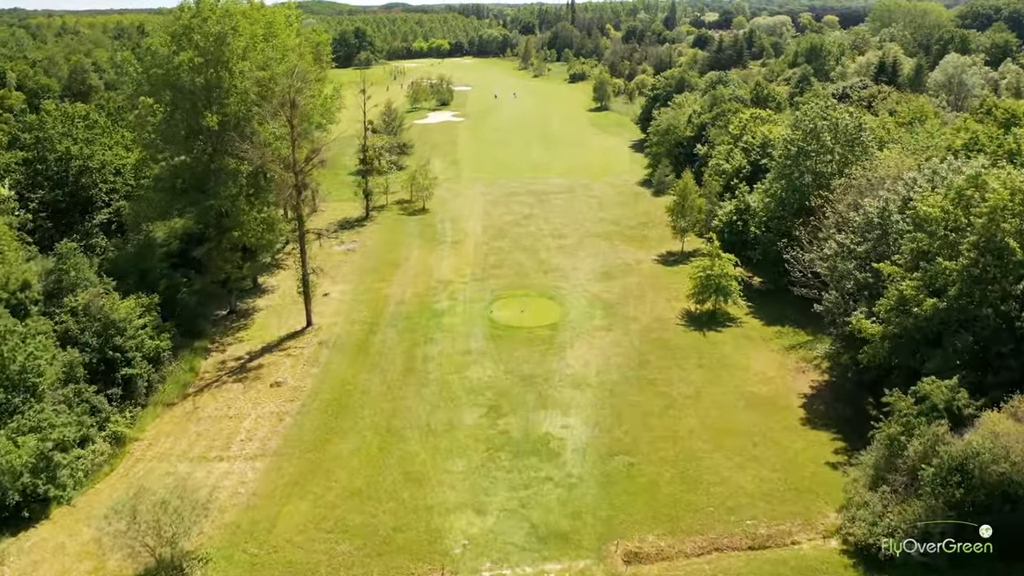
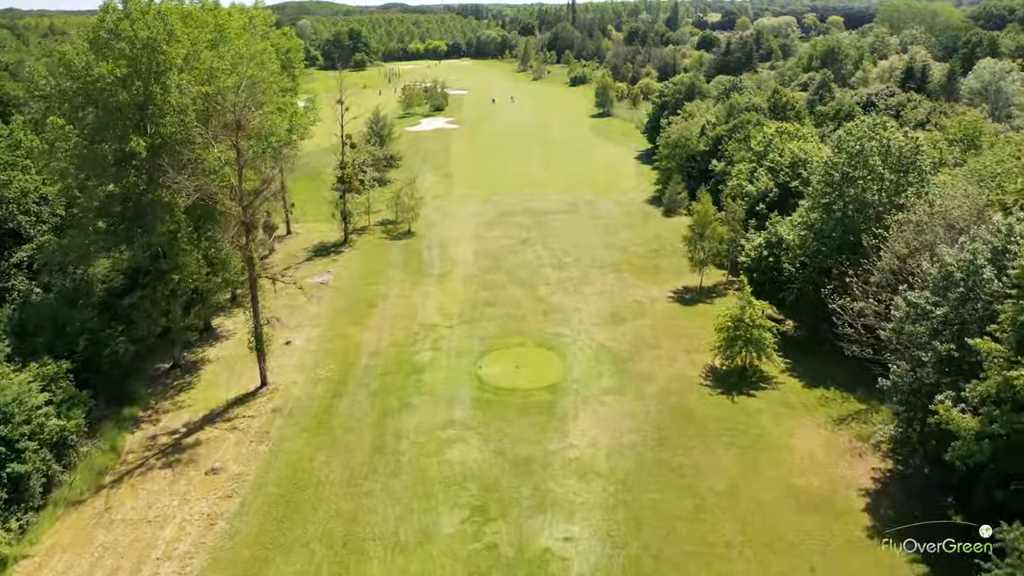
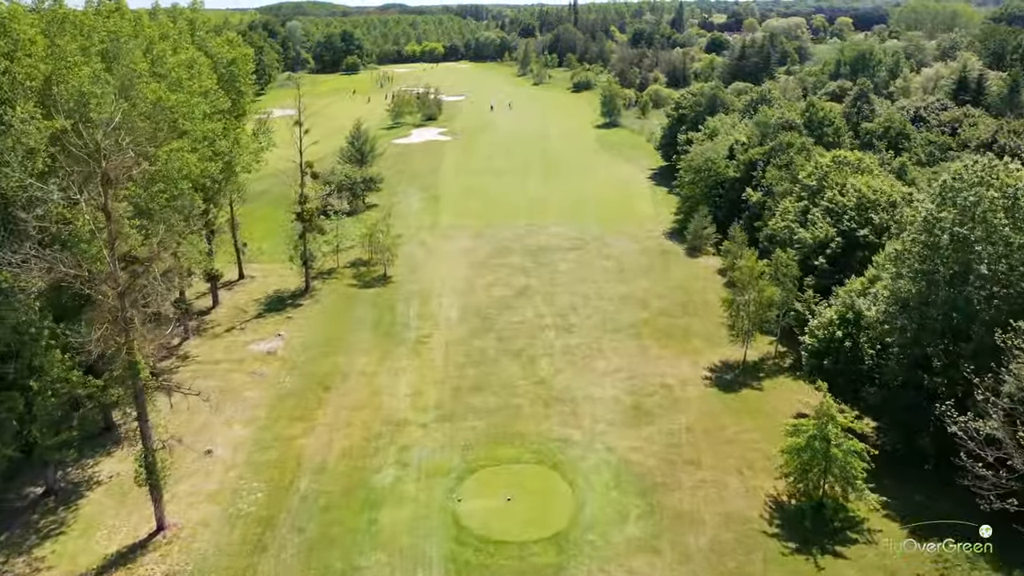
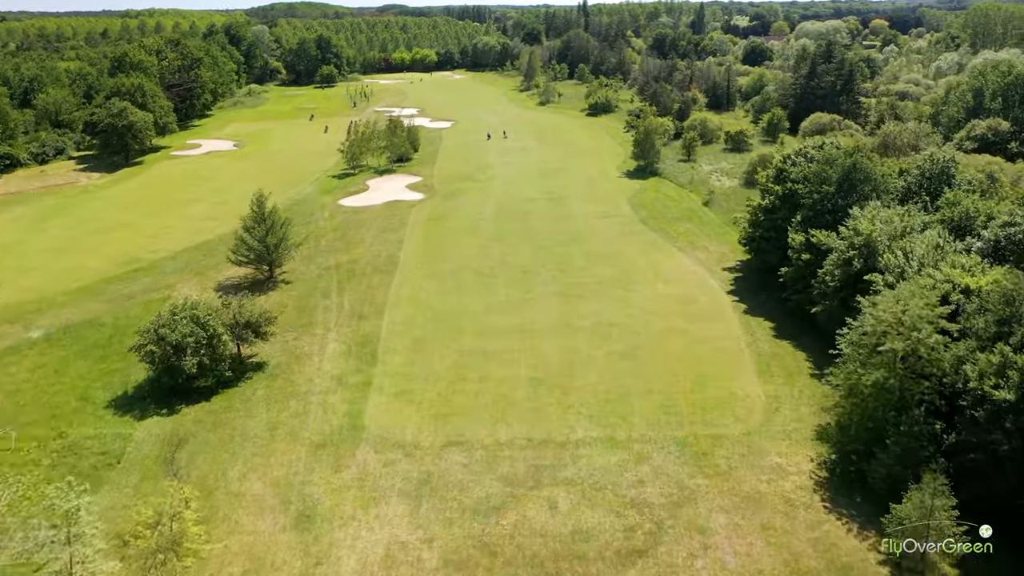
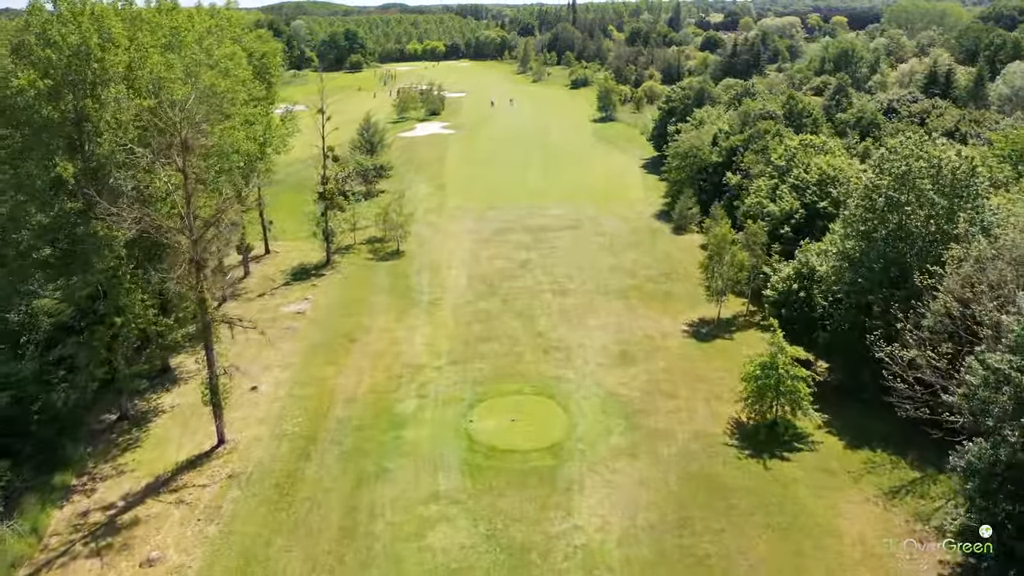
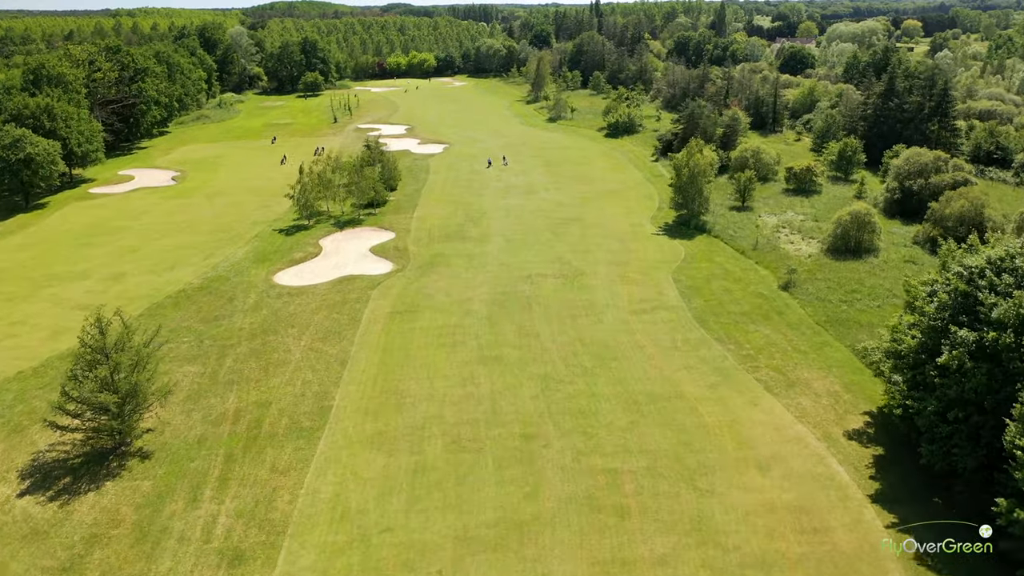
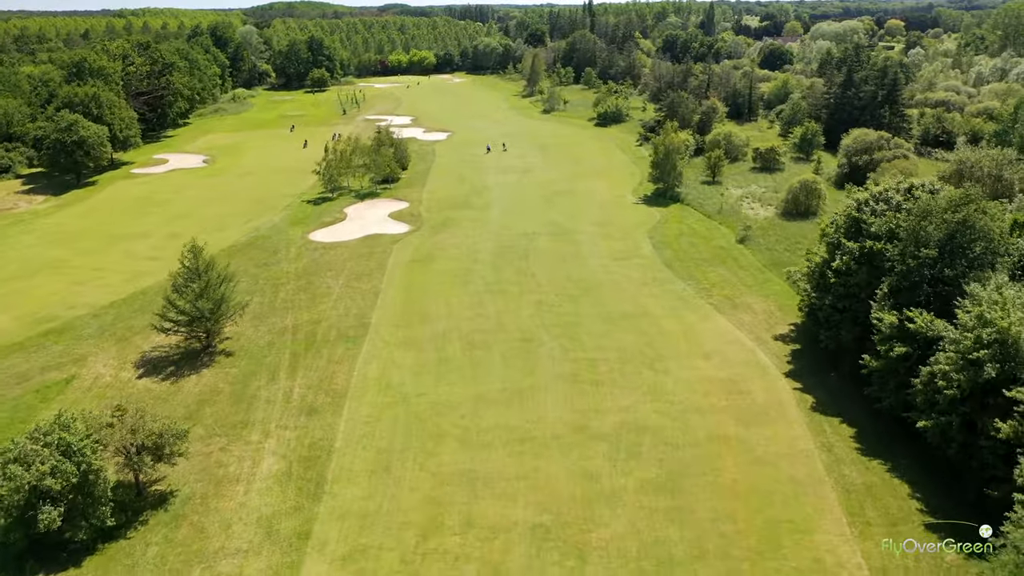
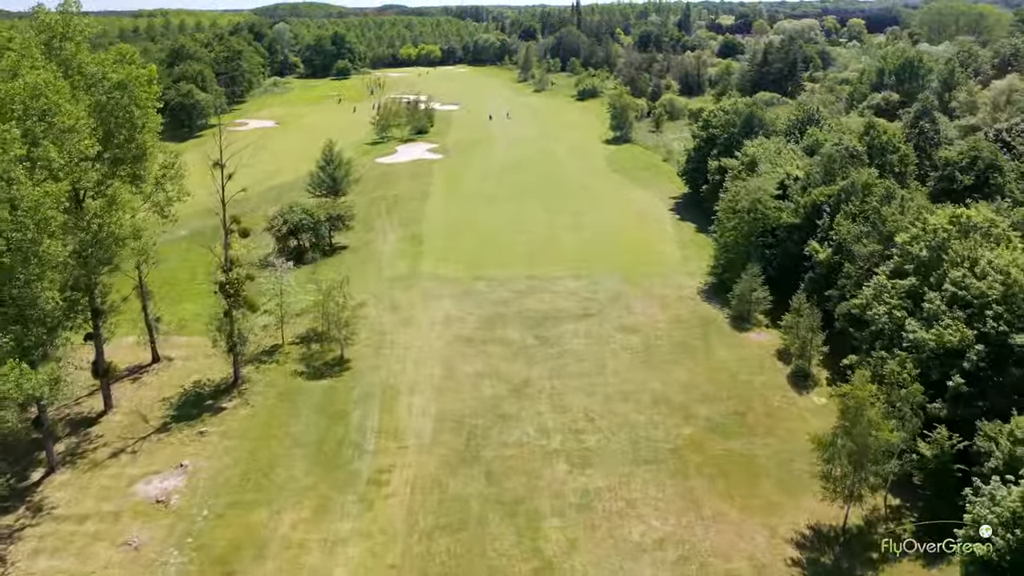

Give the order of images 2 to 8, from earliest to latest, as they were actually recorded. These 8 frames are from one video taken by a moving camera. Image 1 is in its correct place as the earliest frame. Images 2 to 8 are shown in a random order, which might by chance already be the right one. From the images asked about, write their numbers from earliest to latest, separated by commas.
2, 5, 3, 8, 4, 7, 6
